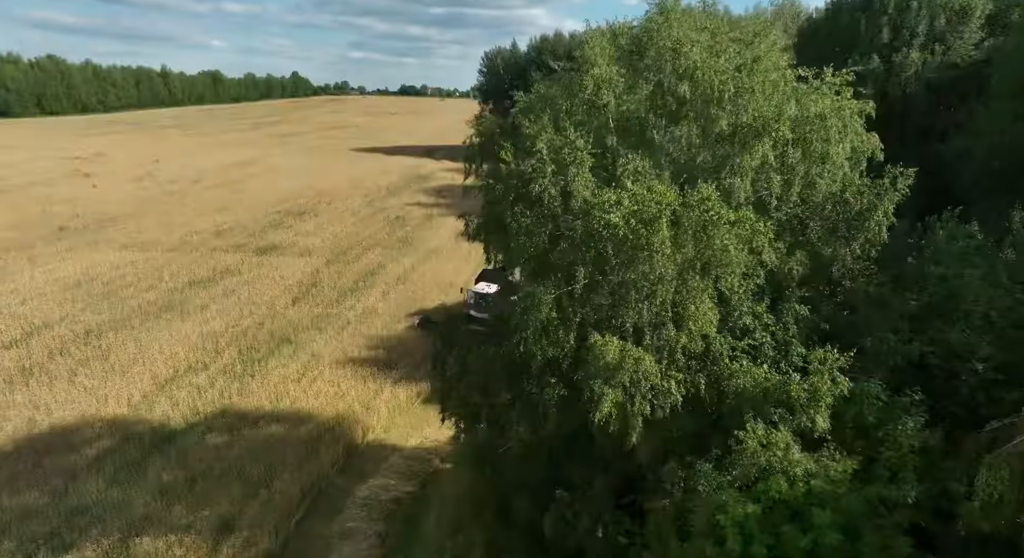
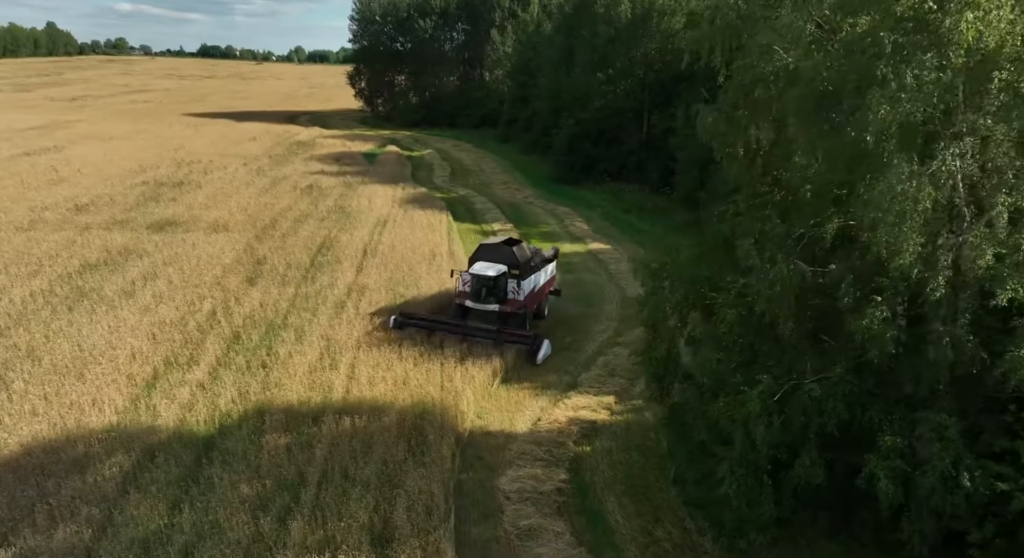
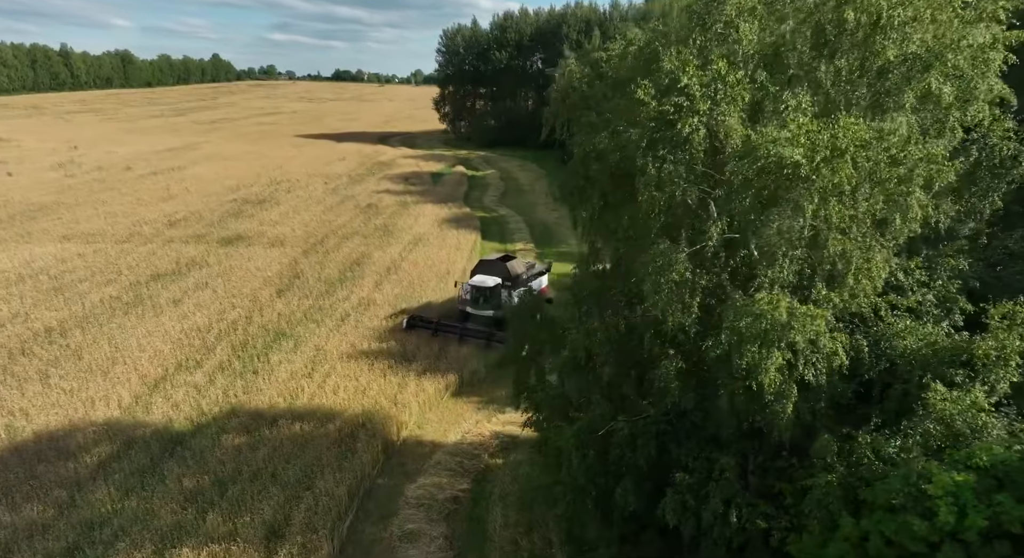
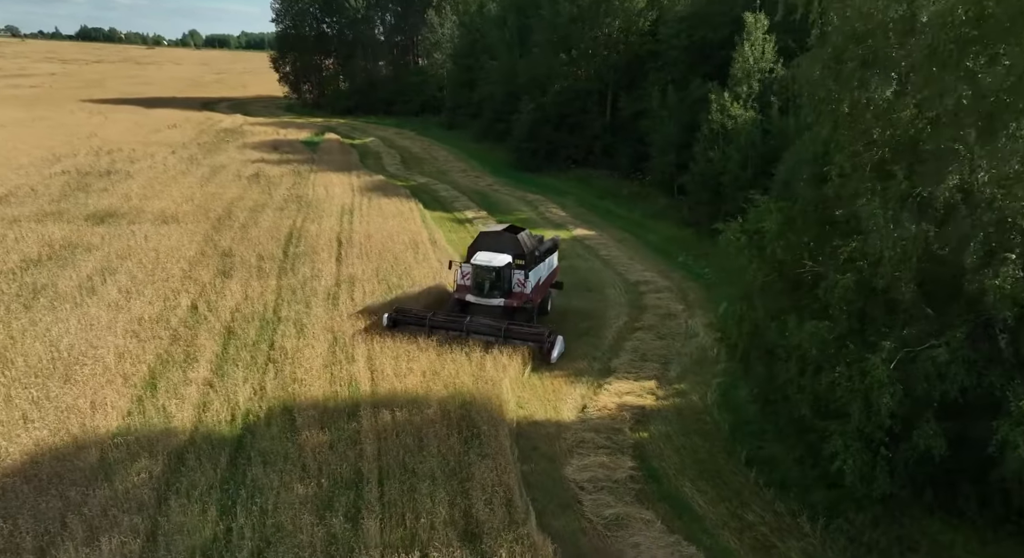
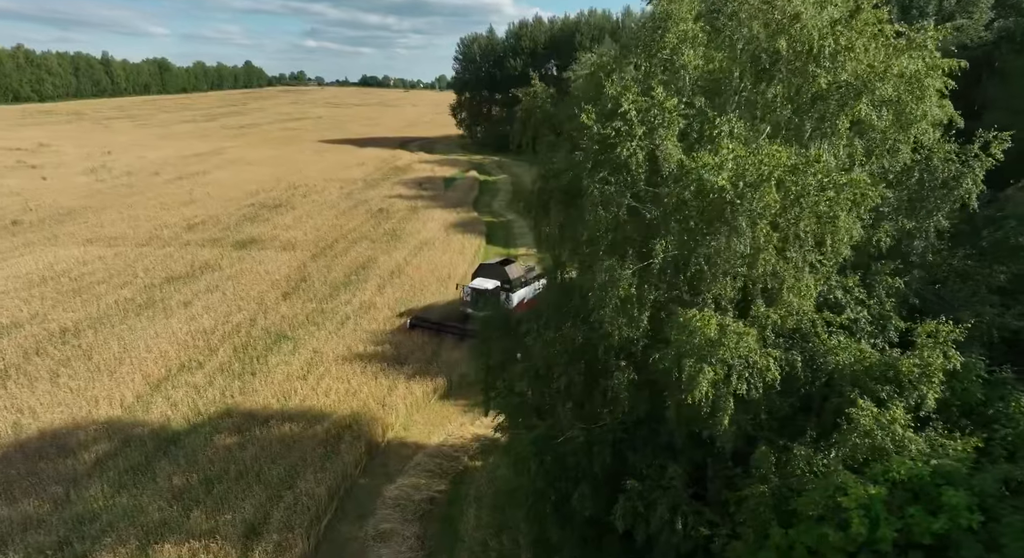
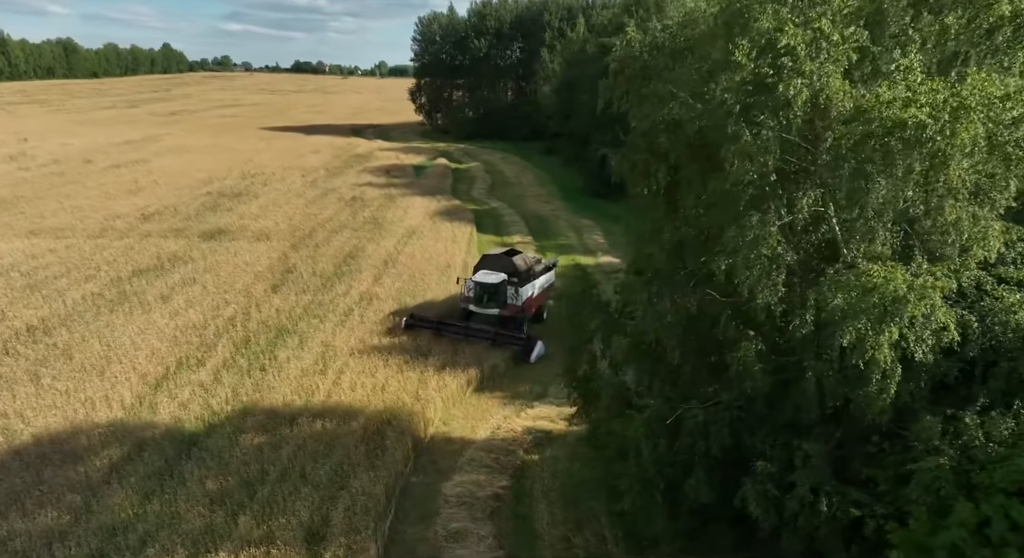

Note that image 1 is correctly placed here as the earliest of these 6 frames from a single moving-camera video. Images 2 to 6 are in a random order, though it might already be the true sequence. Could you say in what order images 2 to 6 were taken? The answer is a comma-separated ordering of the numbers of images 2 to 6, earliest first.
5, 3, 6, 2, 4
